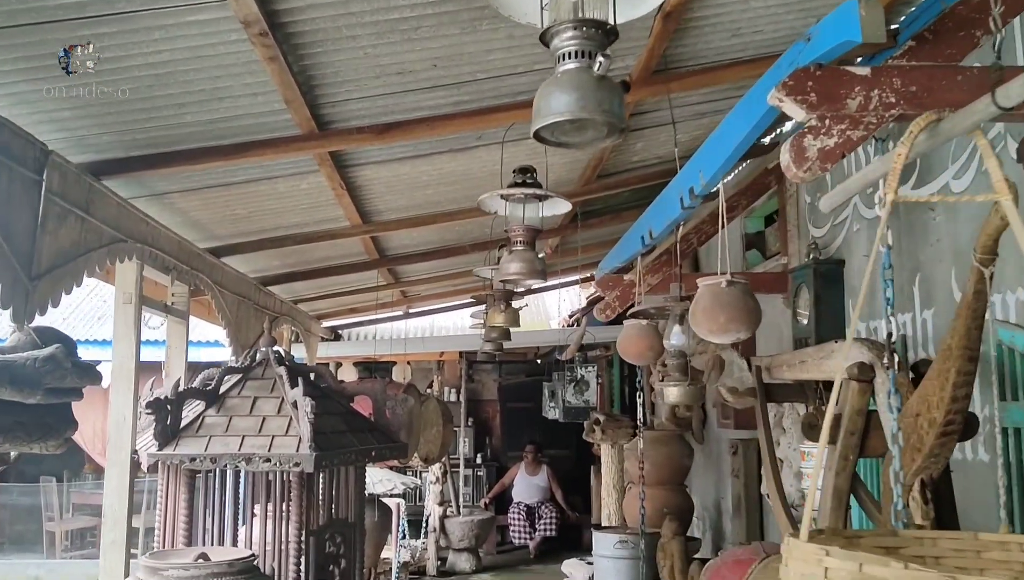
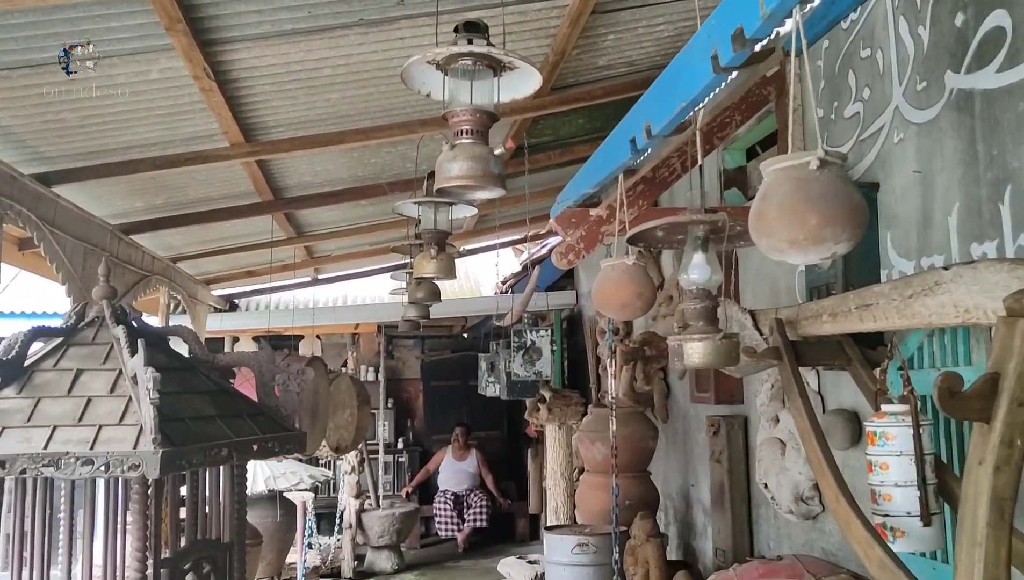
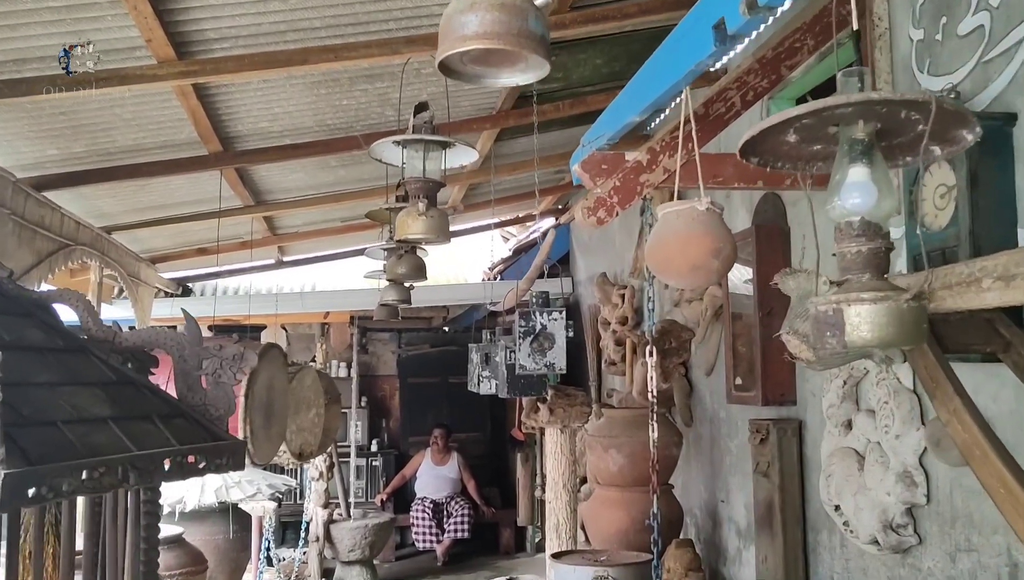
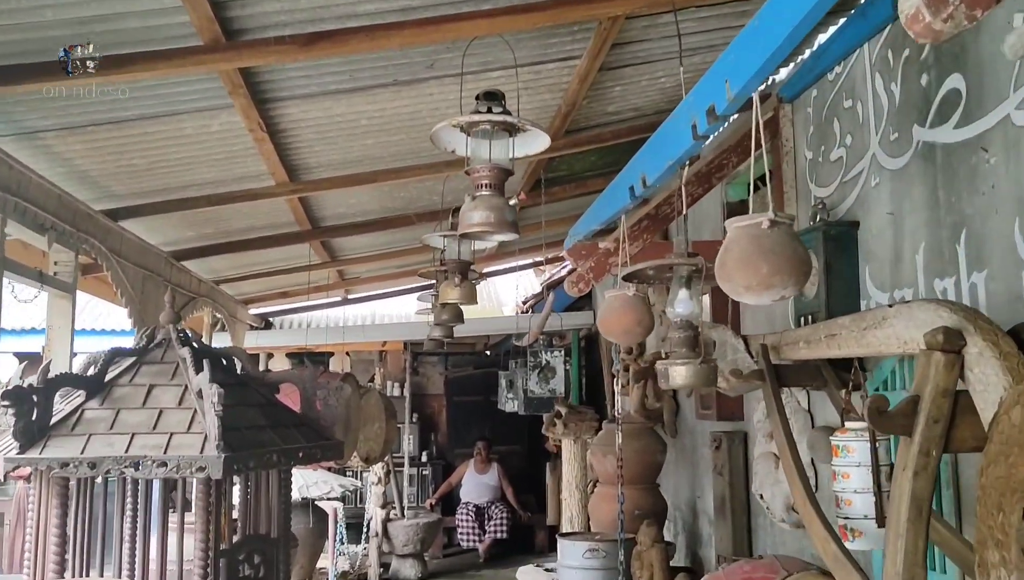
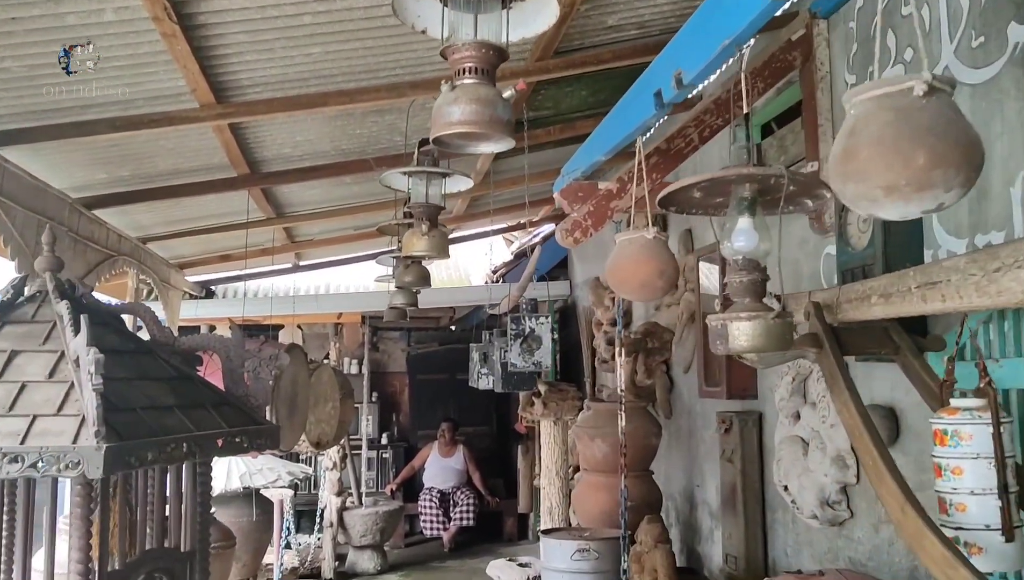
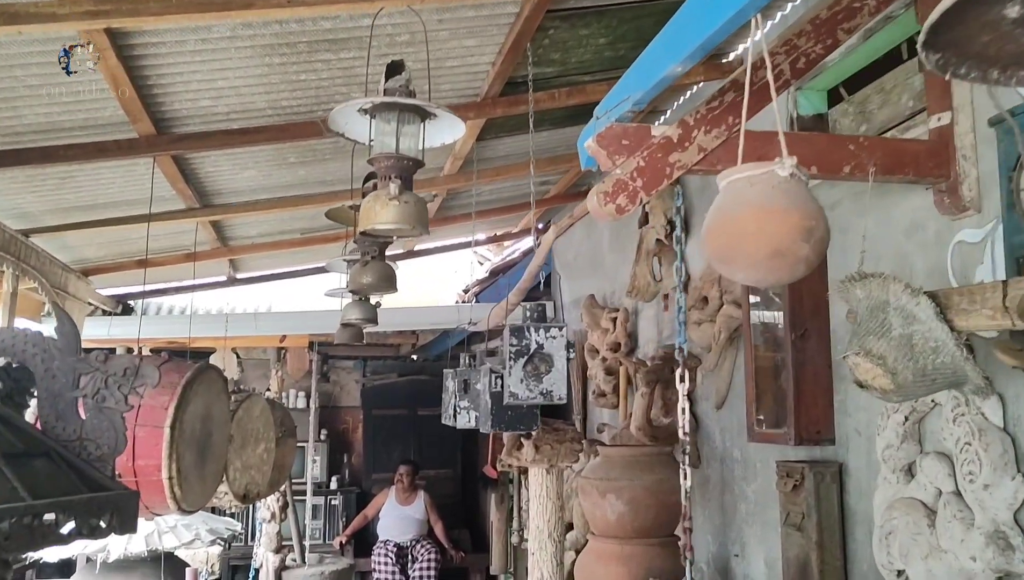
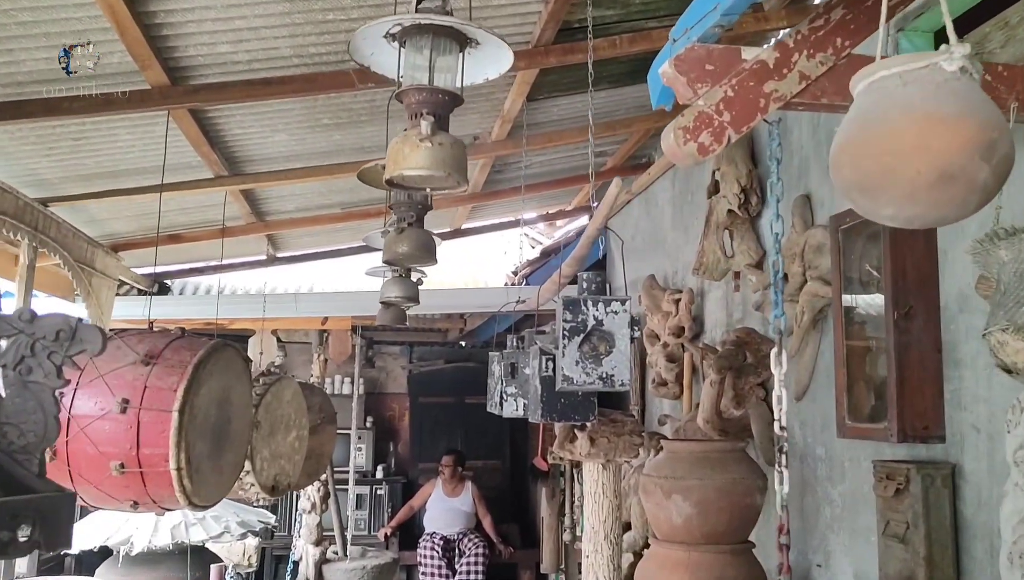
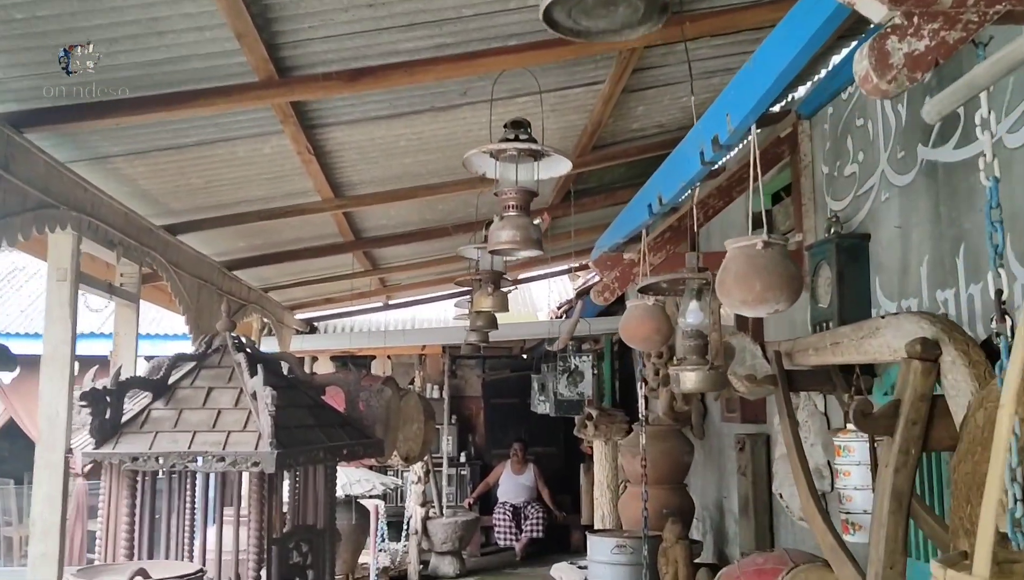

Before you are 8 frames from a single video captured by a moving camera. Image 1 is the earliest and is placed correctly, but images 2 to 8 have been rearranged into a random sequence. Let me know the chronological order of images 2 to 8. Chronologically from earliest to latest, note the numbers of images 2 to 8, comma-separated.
8, 4, 2, 5, 3, 6, 7
